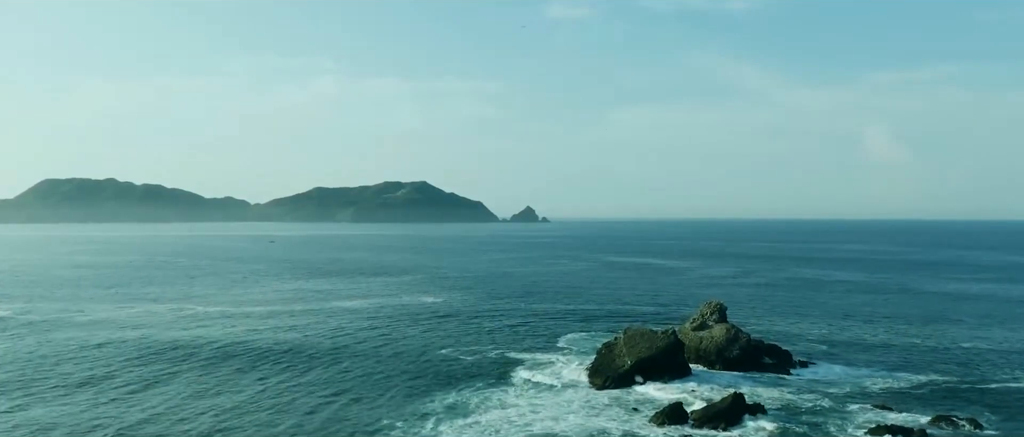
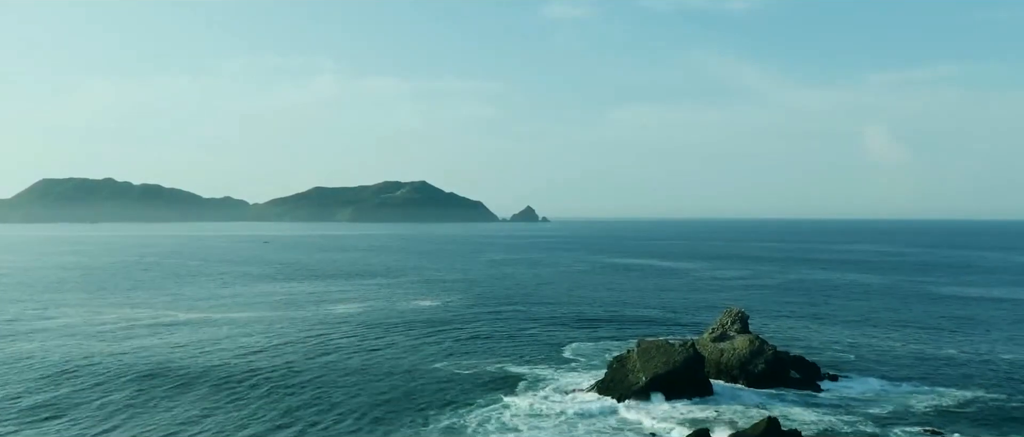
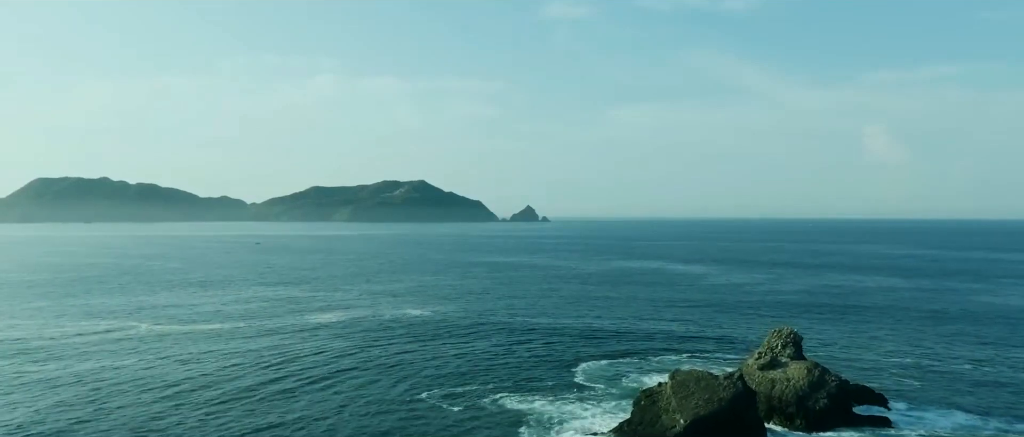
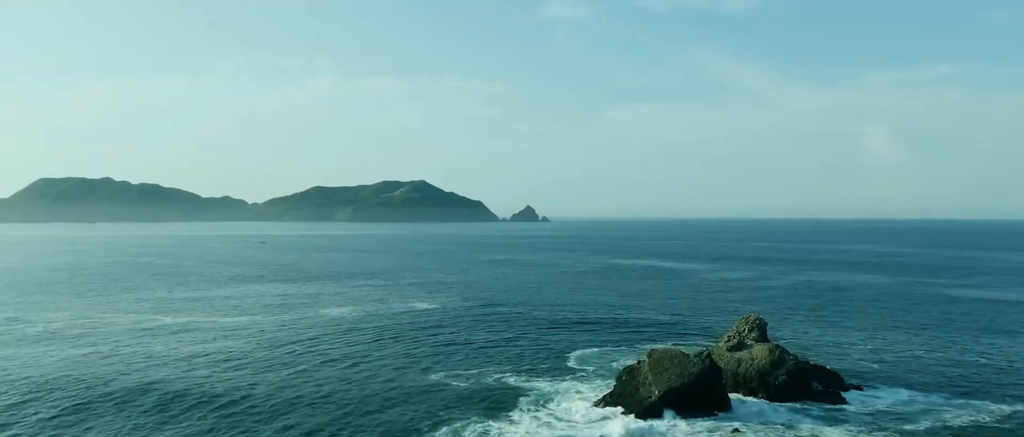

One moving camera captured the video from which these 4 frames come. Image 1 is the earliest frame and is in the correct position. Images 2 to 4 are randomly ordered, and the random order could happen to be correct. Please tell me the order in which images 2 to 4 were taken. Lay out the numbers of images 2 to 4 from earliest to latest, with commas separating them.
2, 4, 3
